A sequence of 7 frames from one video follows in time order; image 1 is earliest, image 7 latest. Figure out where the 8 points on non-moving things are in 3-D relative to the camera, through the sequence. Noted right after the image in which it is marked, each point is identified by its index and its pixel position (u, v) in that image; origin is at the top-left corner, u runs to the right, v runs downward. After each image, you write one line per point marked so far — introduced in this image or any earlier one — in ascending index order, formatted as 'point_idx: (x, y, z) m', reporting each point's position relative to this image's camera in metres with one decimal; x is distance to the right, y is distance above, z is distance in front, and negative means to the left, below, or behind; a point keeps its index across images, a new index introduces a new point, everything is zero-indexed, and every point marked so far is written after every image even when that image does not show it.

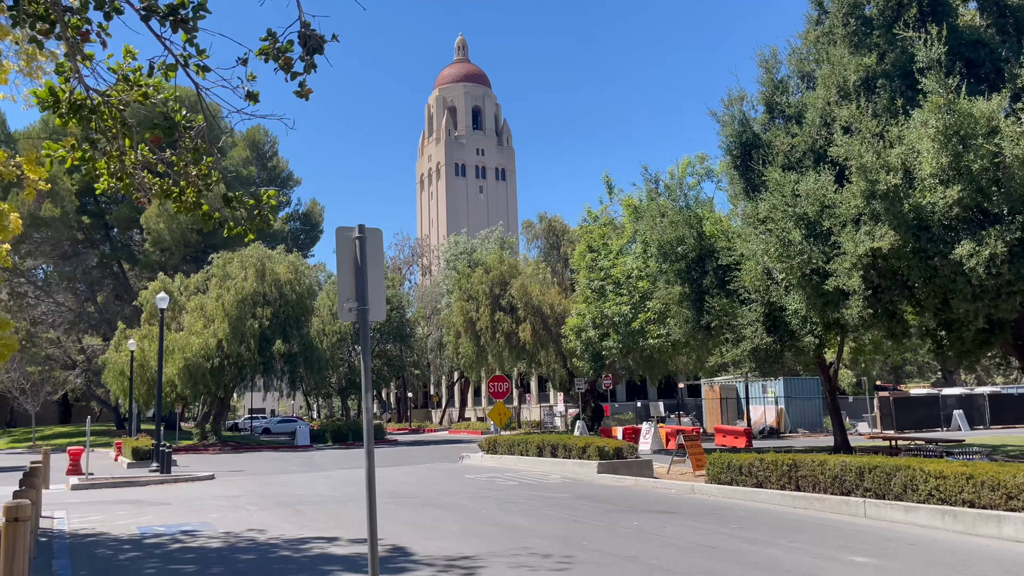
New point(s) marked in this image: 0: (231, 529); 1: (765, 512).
0: (-4.2, -3.6, +12.1) m
1: (+4.2, -3.7, +13.4) m
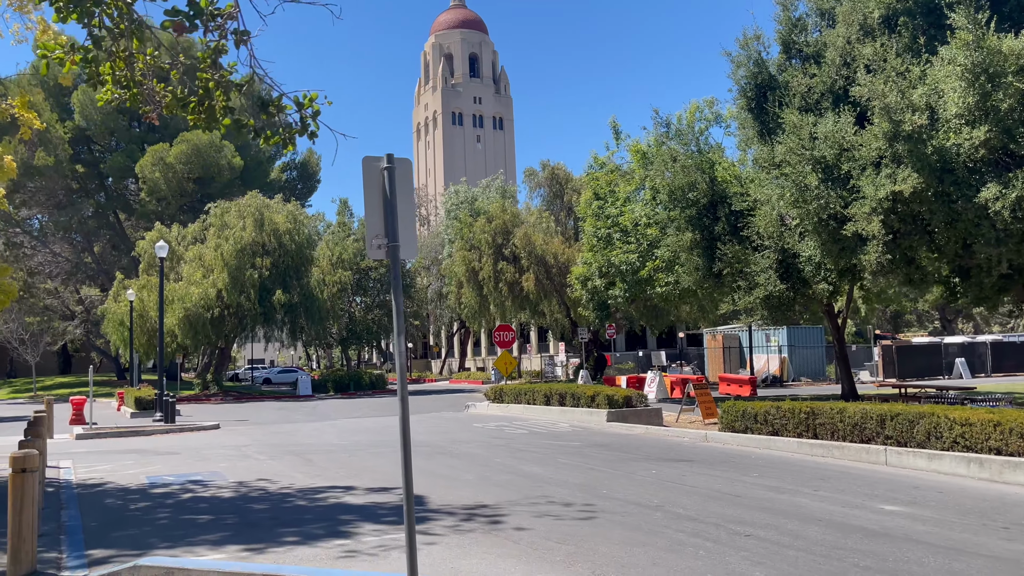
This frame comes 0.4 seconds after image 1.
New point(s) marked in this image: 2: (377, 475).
0: (-3.9, -2.8, +11.8) m
1: (+4.4, -2.8, +13.2) m
2: (-2.0, -2.8, +12.1) m
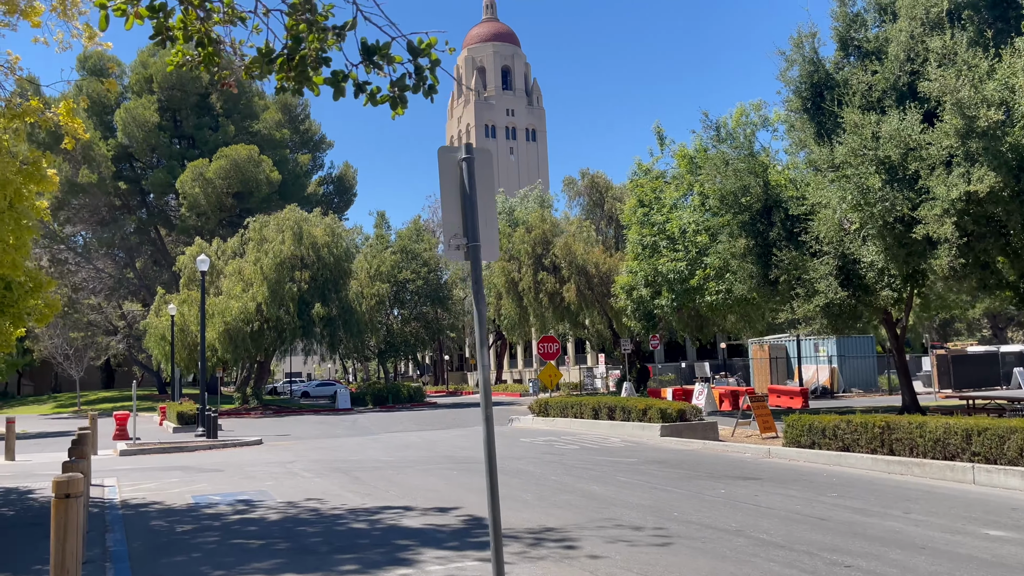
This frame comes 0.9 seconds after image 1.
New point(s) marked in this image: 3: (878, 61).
0: (-3.1, -3.0, +11.4) m
1: (+5.3, -2.9, +12.4) m
2: (-1.2, -2.9, +11.5) m
3: (+8.0, +5.0, +17.8) m
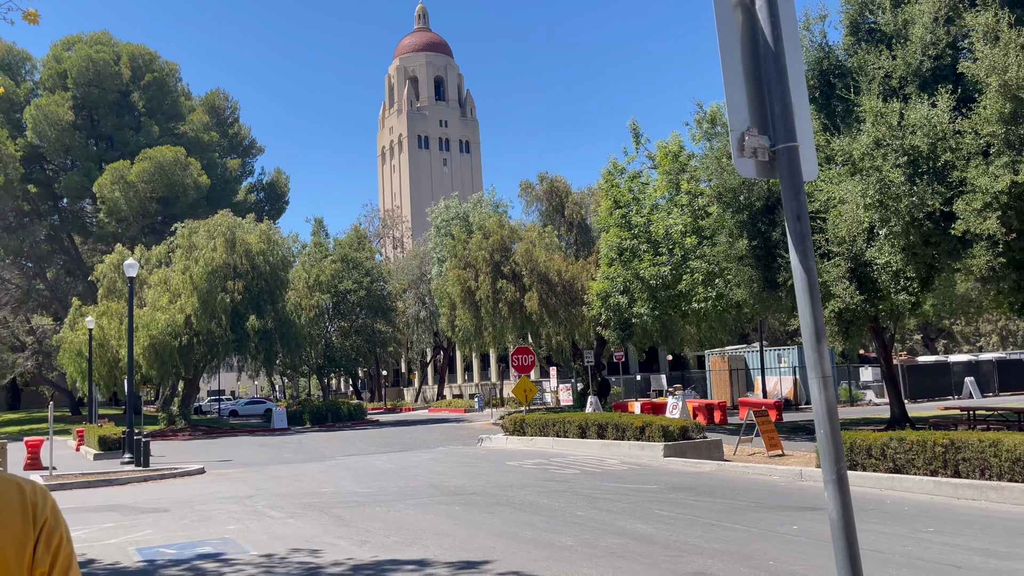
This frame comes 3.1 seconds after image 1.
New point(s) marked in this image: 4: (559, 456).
0: (-2.7, -2.9, +9.0) m
1: (+5.6, -2.9, +10.8) m
2: (-0.8, -2.9, +9.3) m
3: (+7.8, +5.0, +16.5) m
4: (+1.1, -3.8, +18.2) m
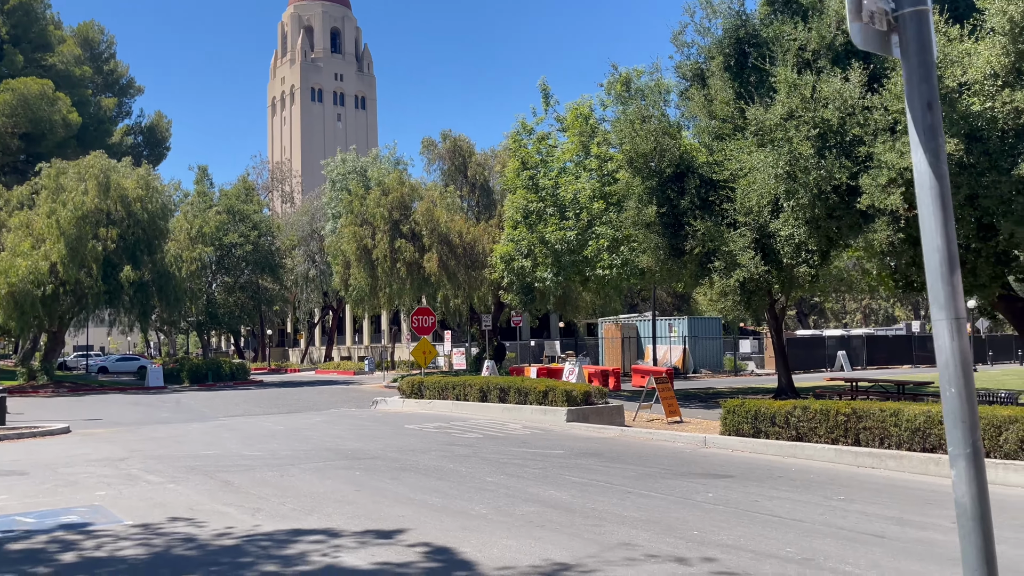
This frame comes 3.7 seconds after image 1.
0: (-3.6, -2.3, +8.0) m
1: (+4.4, -2.5, +10.9) m
2: (-1.7, -2.3, +8.5) m
3: (+6.1, +5.5, +16.5) m
4: (-1.2, -2.9, +17.6) m
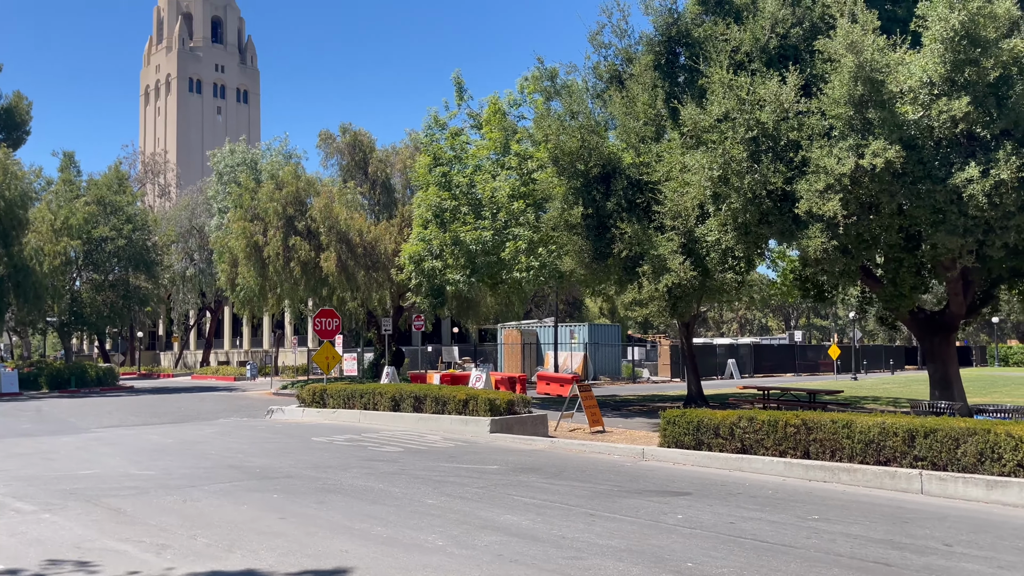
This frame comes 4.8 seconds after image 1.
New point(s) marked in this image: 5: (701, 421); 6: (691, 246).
0: (-3.9, -2.2, +6.3) m
1: (+3.6, -2.6, +10.4) m
2: (-2.1, -2.3, +7.2) m
3: (+4.7, +5.4, +16.3) m
4: (-2.8, -2.9, +16.3) m
5: (+2.9, -2.1, +12.6) m
6: (+3.8, +0.9, +17.1) m
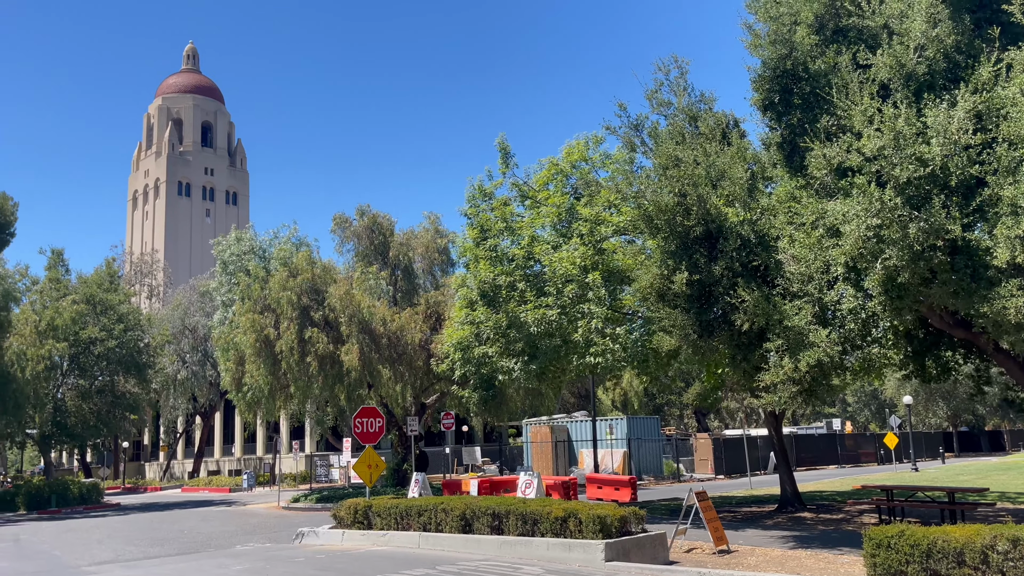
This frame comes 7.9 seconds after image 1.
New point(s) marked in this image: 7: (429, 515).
0: (-1.9, -2.5, +2.9) m
1: (+5.5, -3.1, +7.0) m
2: (-0.2, -2.6, +3.7) m
3: (+6.3, +4.1, +13.8) m
4: (-1.0, -4.3, +12.7) m
5: (+4.8, -2.9, +9.2) m
6: (+5.5, -0.5, +14.0) m
7: (-1.6, -4.2, +15.1) m
